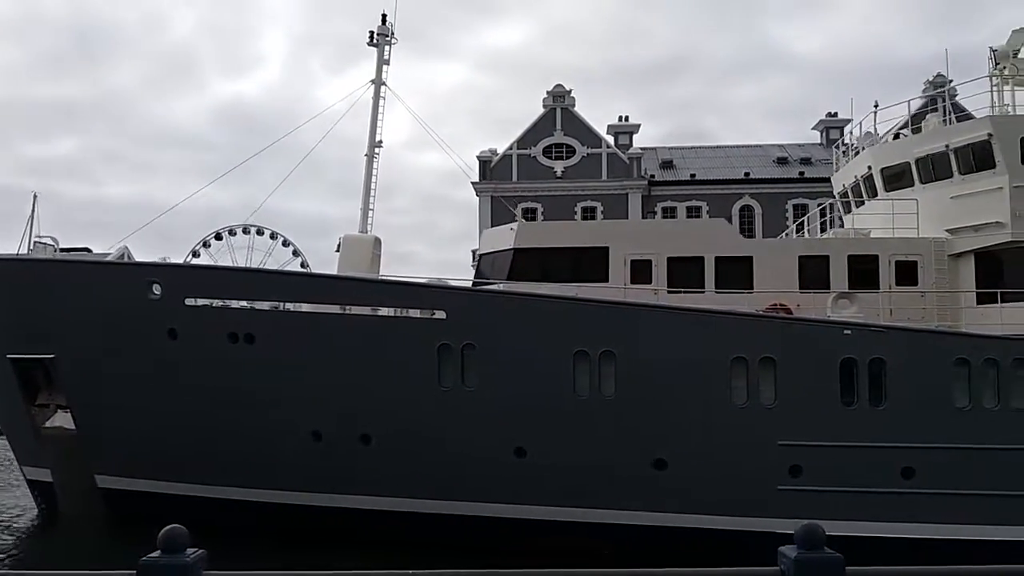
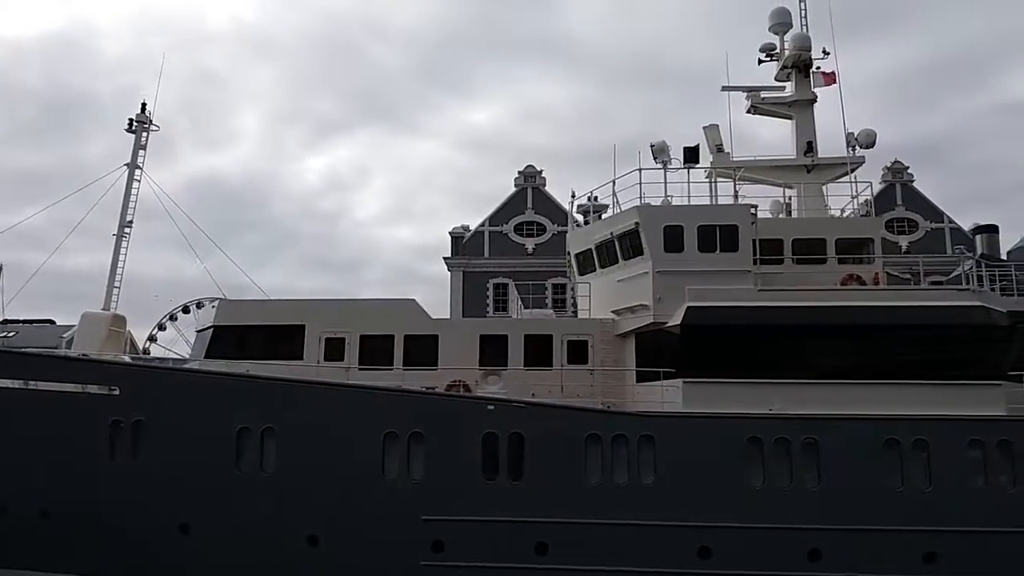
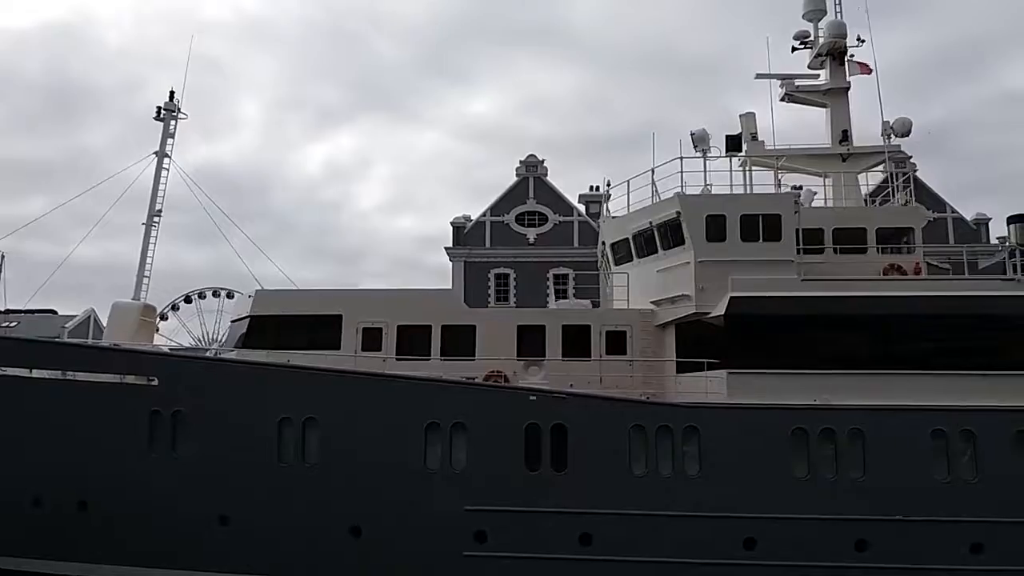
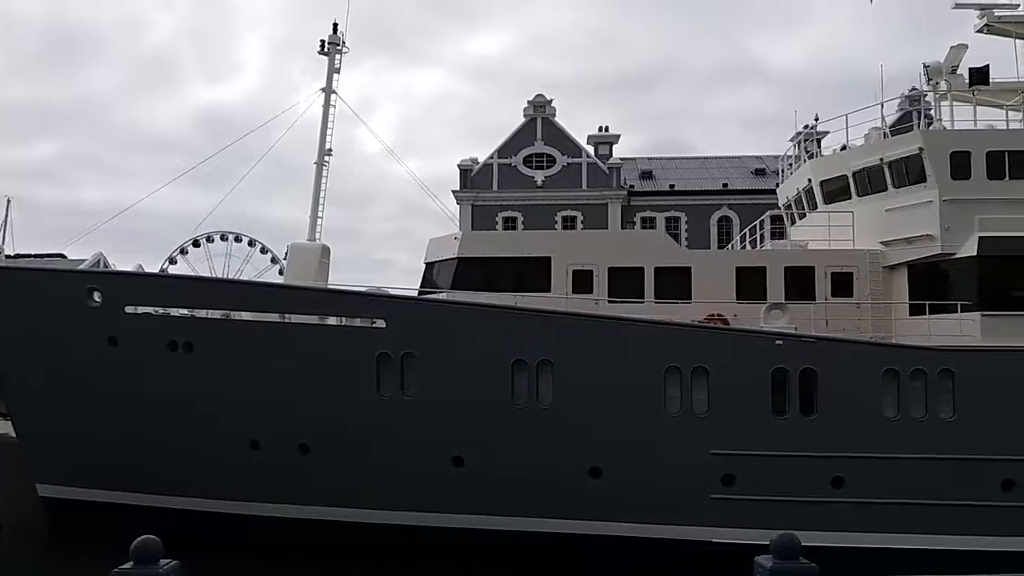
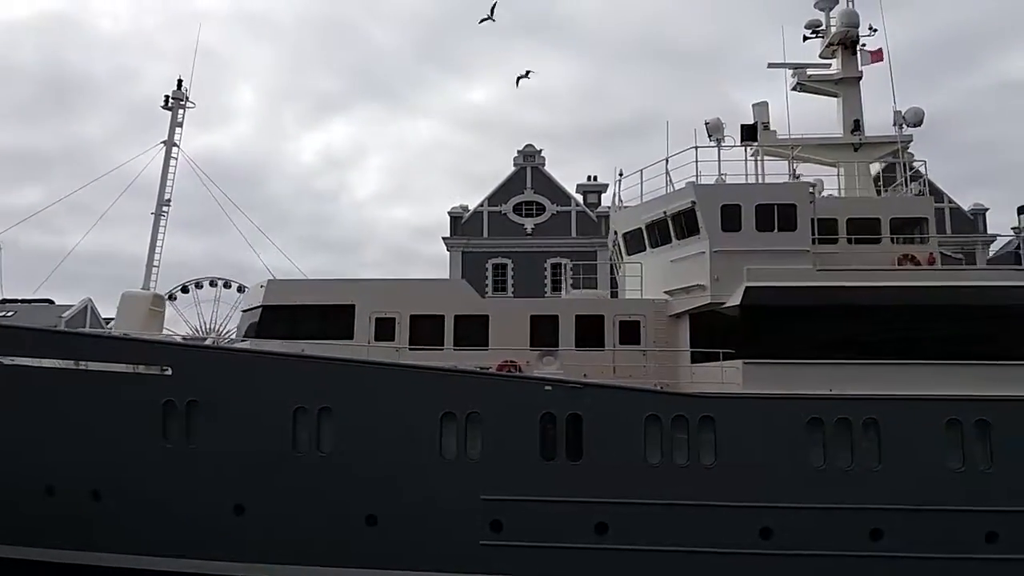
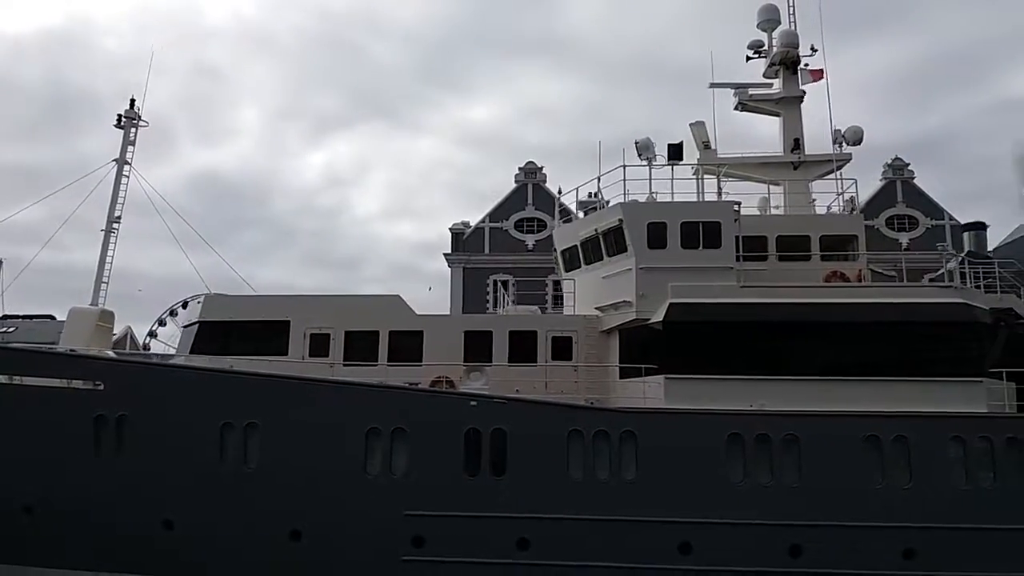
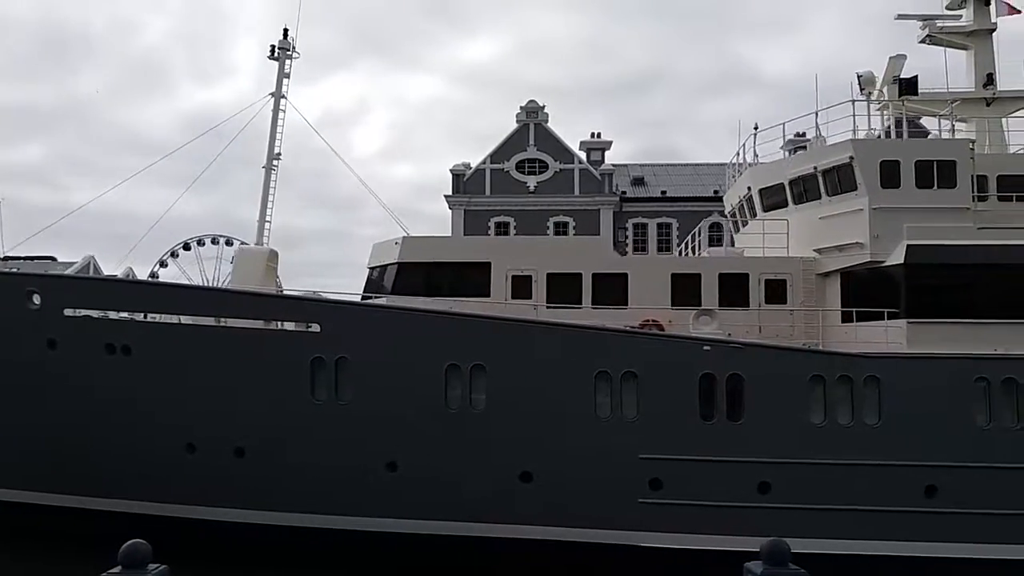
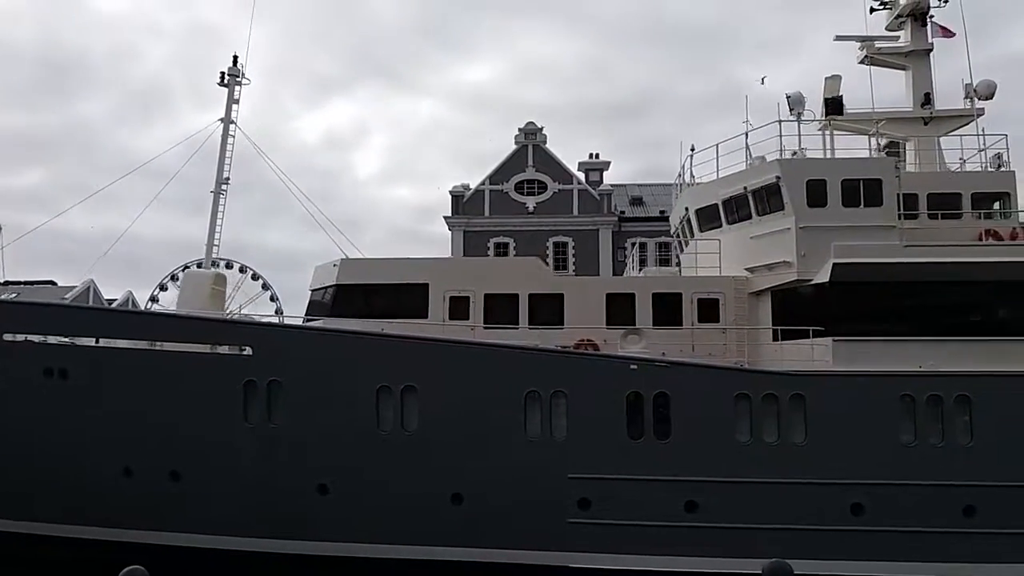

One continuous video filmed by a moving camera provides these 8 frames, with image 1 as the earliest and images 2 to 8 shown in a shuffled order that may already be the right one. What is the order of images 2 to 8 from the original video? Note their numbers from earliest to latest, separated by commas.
4, 7, 8, 5, 3, 2, 6
